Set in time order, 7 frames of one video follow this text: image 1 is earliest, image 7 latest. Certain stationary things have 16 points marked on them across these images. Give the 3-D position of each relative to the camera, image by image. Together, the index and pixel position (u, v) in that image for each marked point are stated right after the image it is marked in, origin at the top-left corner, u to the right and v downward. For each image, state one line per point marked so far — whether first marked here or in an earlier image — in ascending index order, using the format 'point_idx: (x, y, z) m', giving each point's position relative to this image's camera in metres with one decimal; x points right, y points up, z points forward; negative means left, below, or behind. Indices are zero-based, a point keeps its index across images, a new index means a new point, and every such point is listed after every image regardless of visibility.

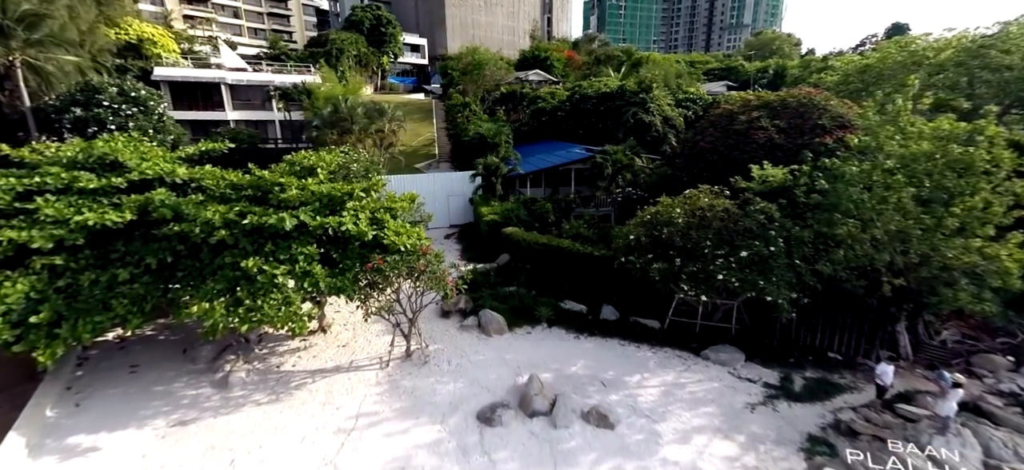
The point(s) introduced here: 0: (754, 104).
0: (+7.8, +4.2, +15.7) m
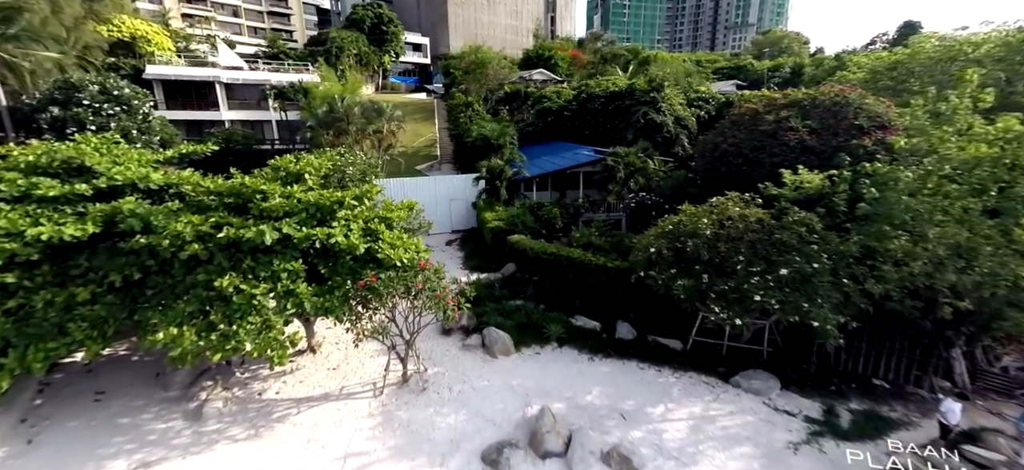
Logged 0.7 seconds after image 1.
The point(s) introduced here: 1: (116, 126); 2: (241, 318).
0: (+8.0, +3.9, +14.5) m
1: (-14.0, +3.9, +17.2) m
2: (-4.8, -1.5, +8.6) m
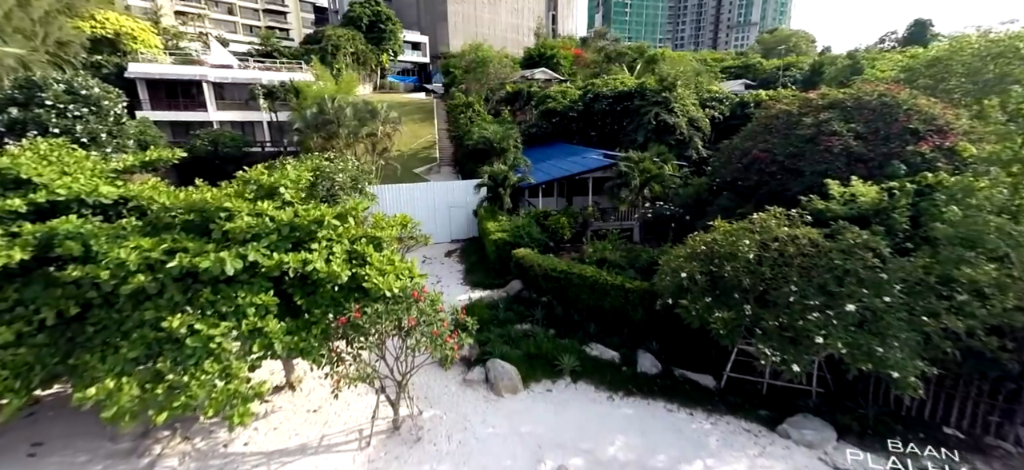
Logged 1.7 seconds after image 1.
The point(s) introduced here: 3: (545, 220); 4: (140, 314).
0: (+8.2, +3.5, +13.0) m
1: (-13.8, +3.4, +15.7) m
2: (-4.6, -1.9, +7.1) m
3: (+1.2, +0.6, +18.3) m
4: (-5.6, -1.2, +7.4) m
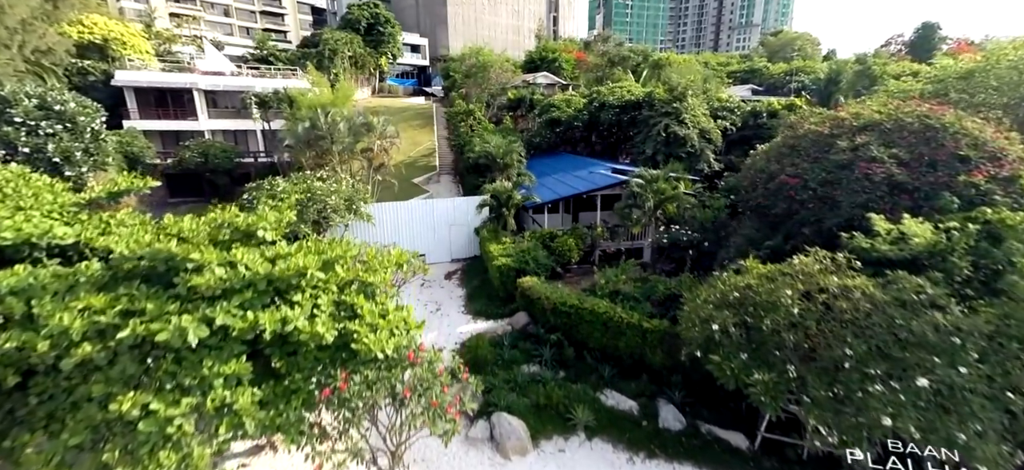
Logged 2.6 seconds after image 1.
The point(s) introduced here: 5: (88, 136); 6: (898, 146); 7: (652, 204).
0: (+8.3, +2.7, +11.9) m
1: (-13.7, +2.6, +14.6) m
2: (-4.5, -2.7, +6.0) m
3: (+1.4, -0.2, +17.2) m
4: (-5.5, -2.0, +6.3) m
5: (-13.7, +3.2, +15.8) m
6: (+8.6, +2.0, +10.9) m
7: (+4.6, +1.0, +16.2) m
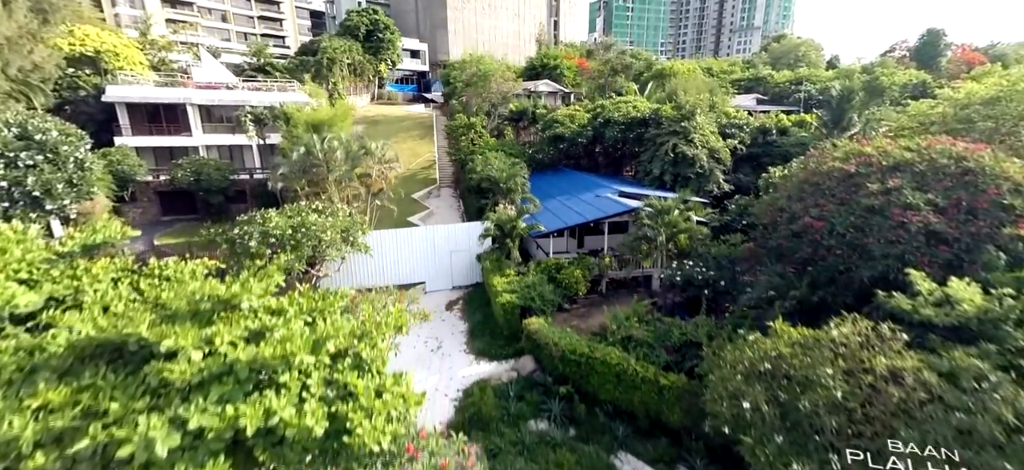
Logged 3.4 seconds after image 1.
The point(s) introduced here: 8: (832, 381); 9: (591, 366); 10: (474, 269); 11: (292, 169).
0: (+8.5, +1.6, +11.2) m
1: (-13.5, +1.6, +13.8) m
2: (-4.3, -3.8, +5.3) m
3: (+1.5, -1.3, +16.4) m
4: (-5.3, -3.0, +5.5) m
5: (-13.6, +2.2, +15.1) m
6: (+8.8, +0.9, +10.2) m
7: (+4.8, 0.0, +15.4) m
8: (+4.7, -2.1, +7.1) m
9: (+1.8, -3.0, +11.2) m
10: (-1.5, -1.4, +19.5) m
11: (-7.6, +2.4, +16.9) m
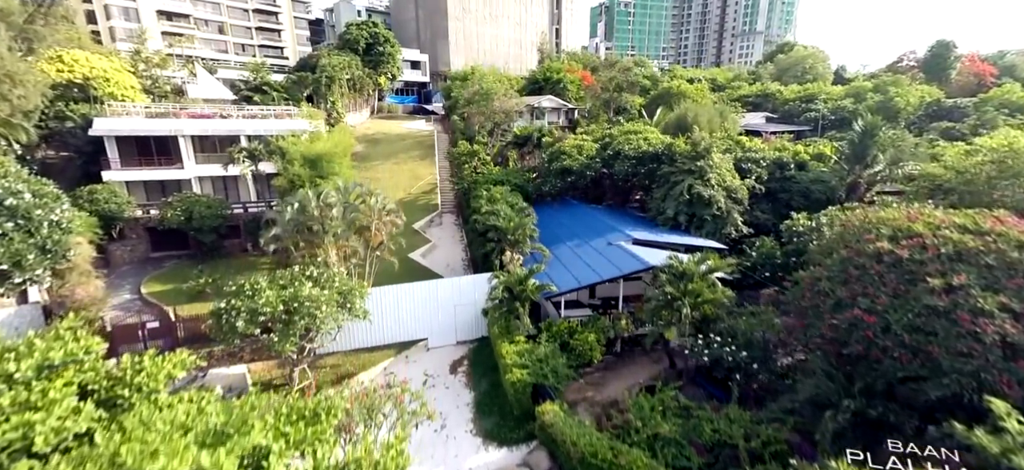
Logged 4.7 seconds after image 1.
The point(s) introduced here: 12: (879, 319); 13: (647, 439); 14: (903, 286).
0: (+8.8, -0.3, +10.0) m
1: (-13.2, -0.4, +12.6) m
2: (-4.0, -5.7, +4.1) m
3: (+1.8, -3.3, +15.2) m
4: (-5.0, -5.0, +4.3) m
5: (-13.3, +0.2, +13.9) m
6: (+9.1, -1.0, +9.0) m
7: (+5.1, -2.0, +14.2) m
8: (+5.0, -4.1, +5.9) m
9: (+2.1, -5.0, +10.0) m
10: (-1.2, -3.4, +18.3) m
11: (-7.3, +0.4, +15.7) m
12: (+7.4, -1.7, +9.8) m
13: (+3.1, -4.6, +11.1) m
14: (+8.0, -1.0, +9.9) m
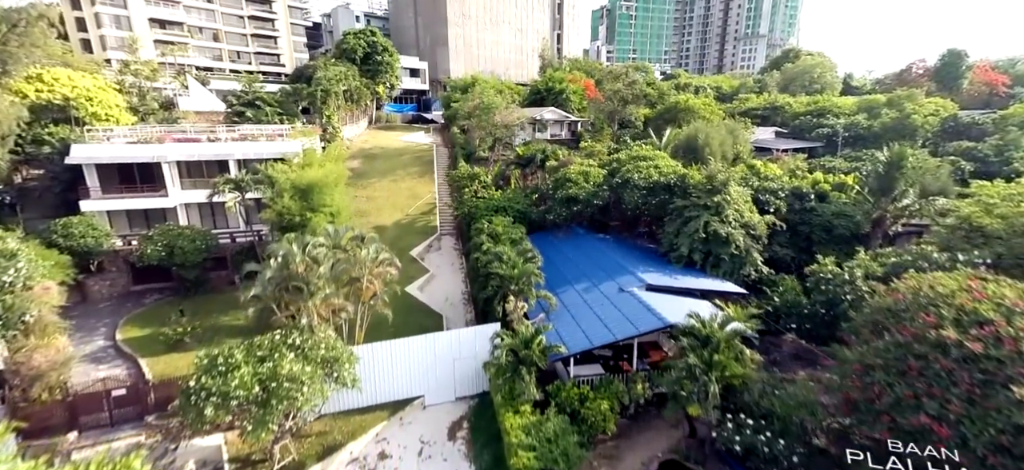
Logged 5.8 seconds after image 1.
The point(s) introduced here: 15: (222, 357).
0: (+8.9, -2.0, +8.5) m
1: (-13.1, -2.1, +11.2) m
2: (-3.9, -7.4, +2.6) m
3: (+2.0, -4.9, +13.7) m
4: (-4.9, -6.7, +2.8) m
5: (-13.2, -1.5, +12.4) m
6: (+9.2, -2.7, +7.5) m
7: (+5.2, -3.7, +12.8) m
8: (+5.1, -5.7, +4.5) m
9: (+2.3, -6.6, +8.5) m
10: (-1.0, -5.0, +16.8) m
11: (-7.1, -1.3, +14.2) m
12: (+7.5, -3.3, +8.3) m
13: (+3.2, -6.3, +9.6) m
14: (+8.1, -2.7, +8.5) m
15: (-7.1, -3.0, +11.9) m
